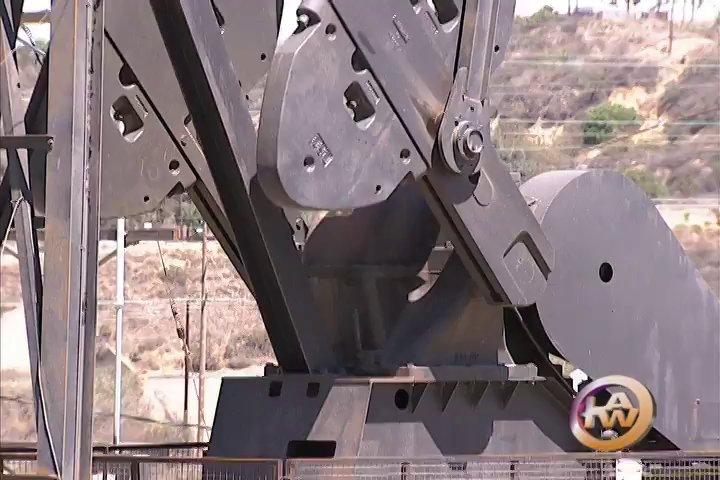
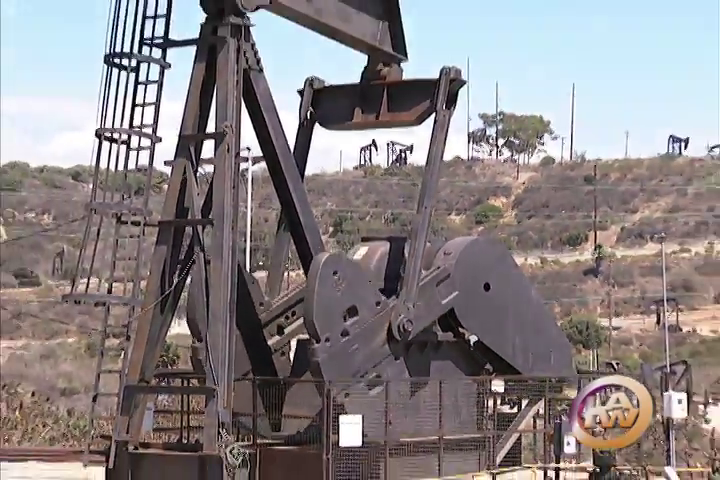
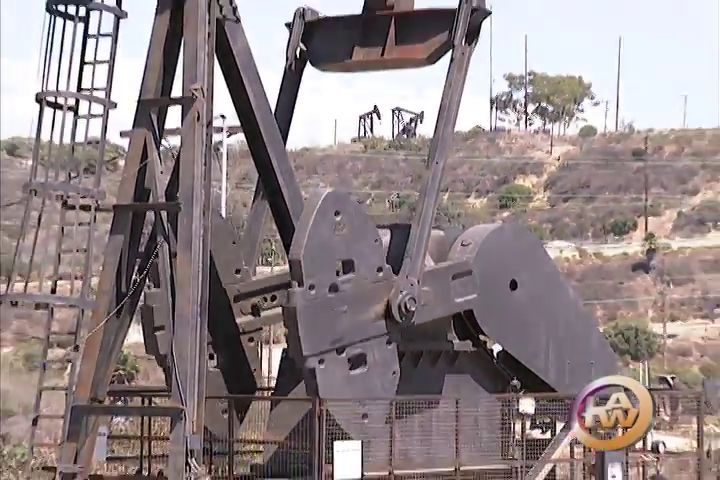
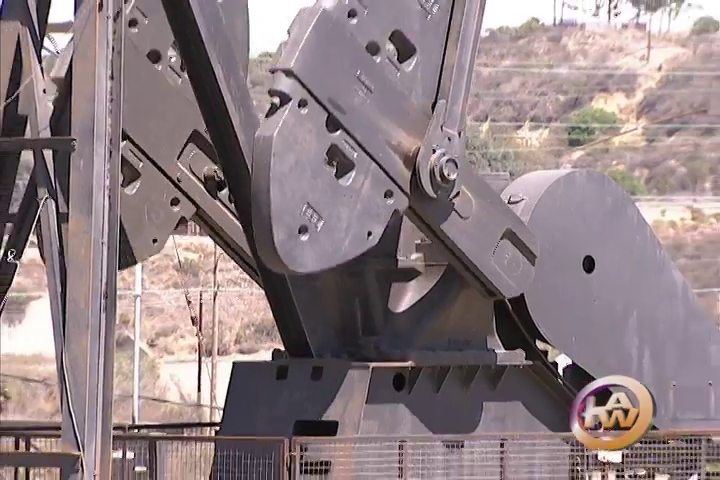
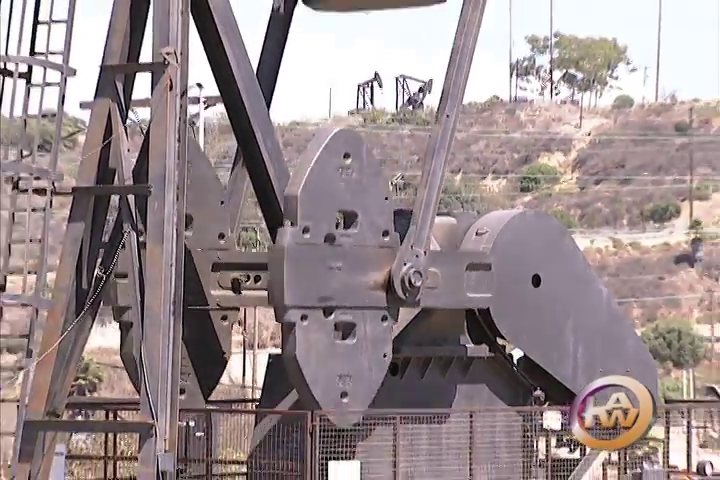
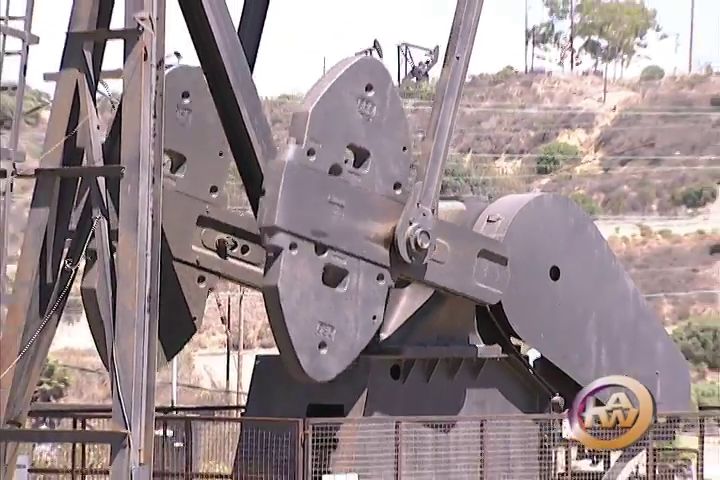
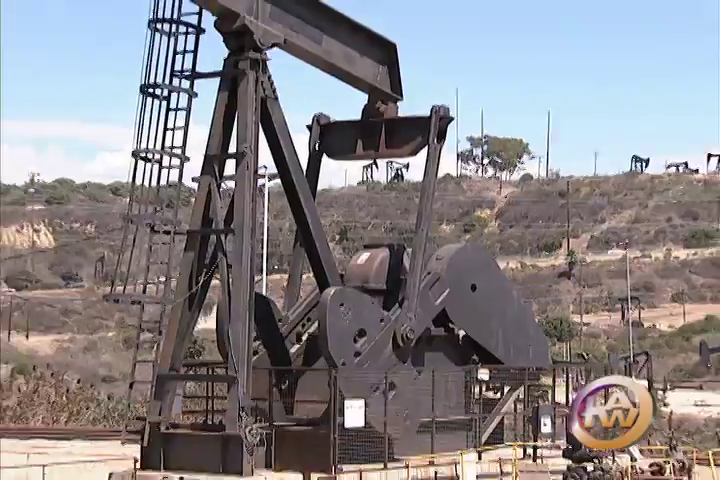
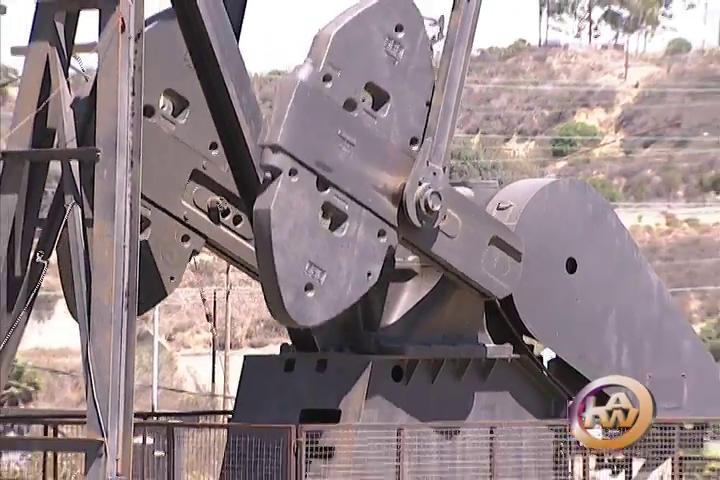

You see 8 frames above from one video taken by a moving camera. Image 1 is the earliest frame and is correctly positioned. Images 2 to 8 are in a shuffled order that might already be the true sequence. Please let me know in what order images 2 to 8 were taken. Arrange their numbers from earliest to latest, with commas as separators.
4, 8, 6, 5, 3, 2, 7
